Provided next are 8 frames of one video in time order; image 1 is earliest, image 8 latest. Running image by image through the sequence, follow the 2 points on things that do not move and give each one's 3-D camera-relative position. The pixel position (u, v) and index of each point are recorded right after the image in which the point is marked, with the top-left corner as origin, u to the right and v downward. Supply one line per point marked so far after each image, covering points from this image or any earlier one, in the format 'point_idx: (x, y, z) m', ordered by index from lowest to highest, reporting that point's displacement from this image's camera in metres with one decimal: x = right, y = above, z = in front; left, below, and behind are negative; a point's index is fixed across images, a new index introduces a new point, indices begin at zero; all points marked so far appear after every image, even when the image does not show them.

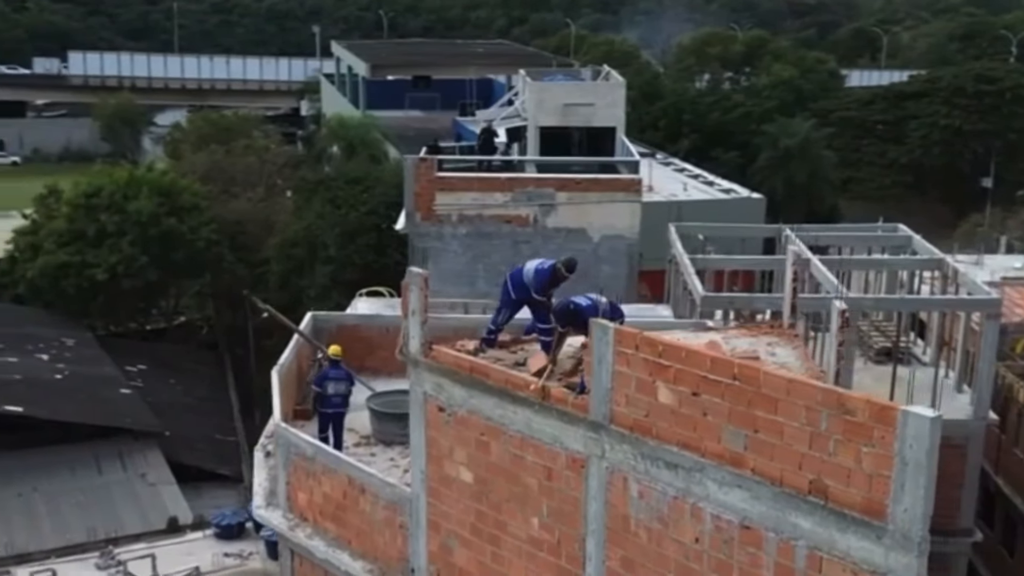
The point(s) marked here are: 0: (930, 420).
0: (+1.5, -0.5, +4.7) m
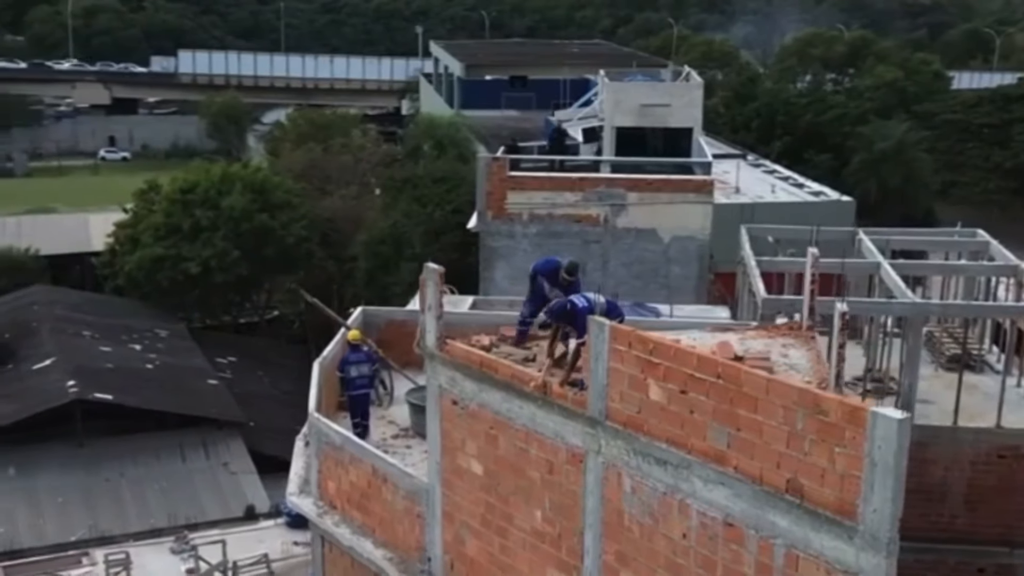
0: (+1.4, -0.5, +4.7) m
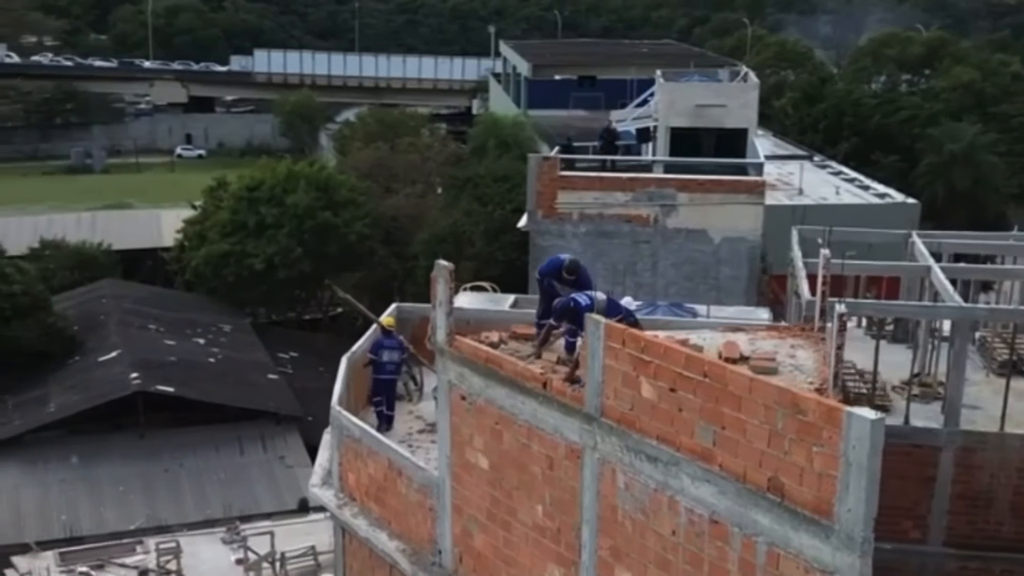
0: (+1.3, -0.5, +4.8) m
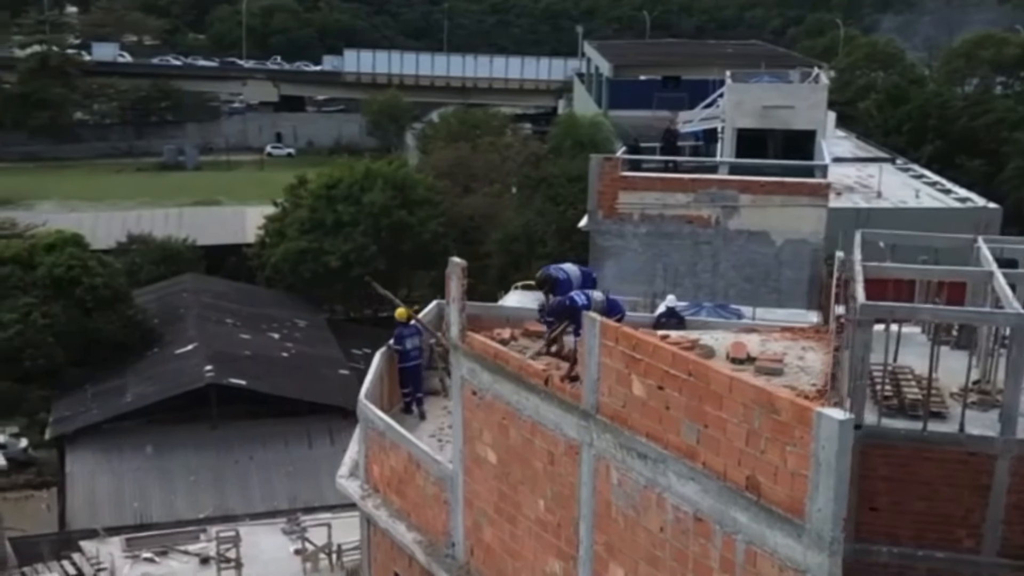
0: (+1.2, -0.5, +4.8) m
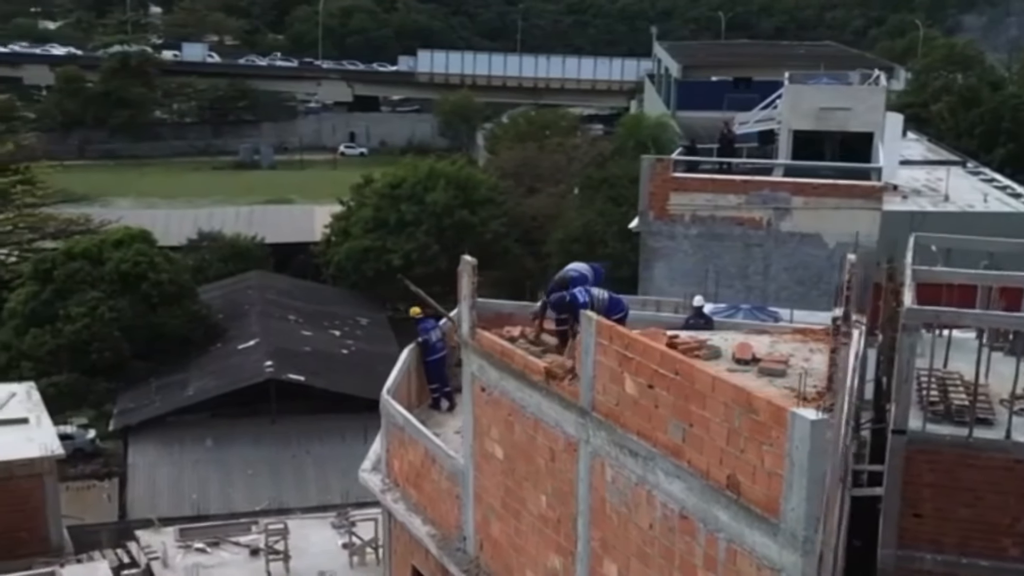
0: (+1.1, -0.5, +4.8) m
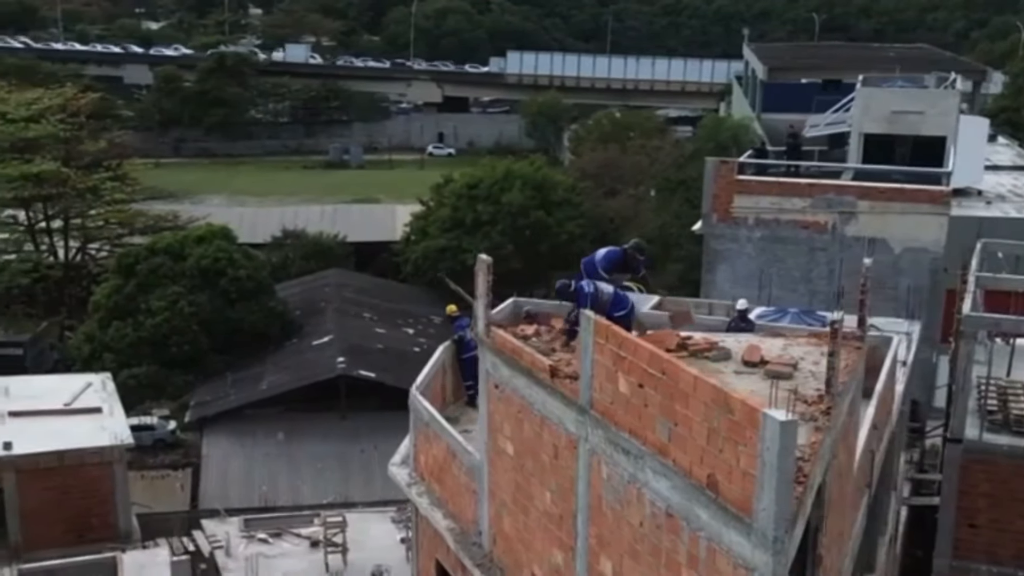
0: (+1.0, -0.5, +4.8) m
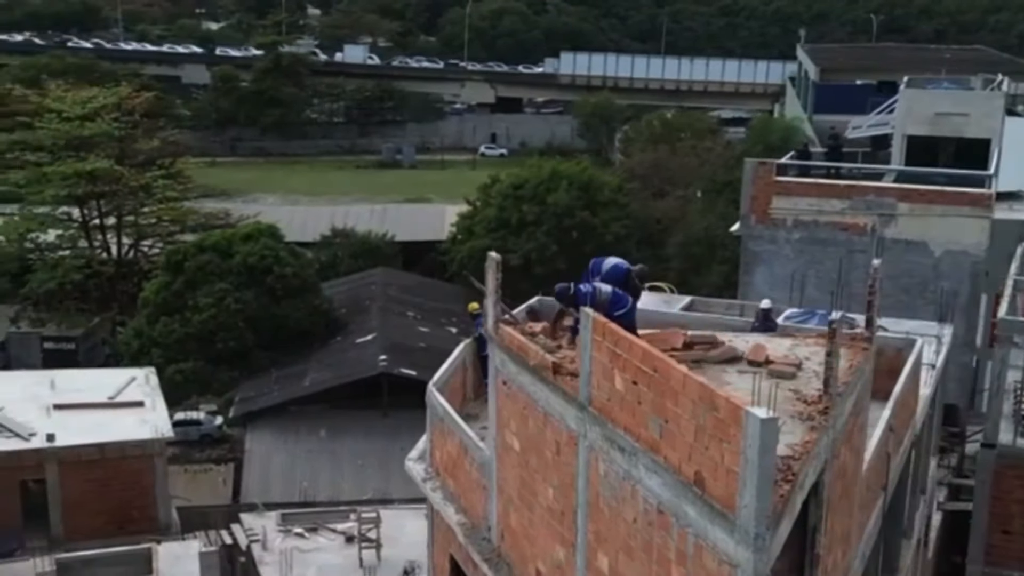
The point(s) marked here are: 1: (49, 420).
0: (+0.9, -0.5, +4.9) m
1: (-6.9, -2.0, +19.2) m
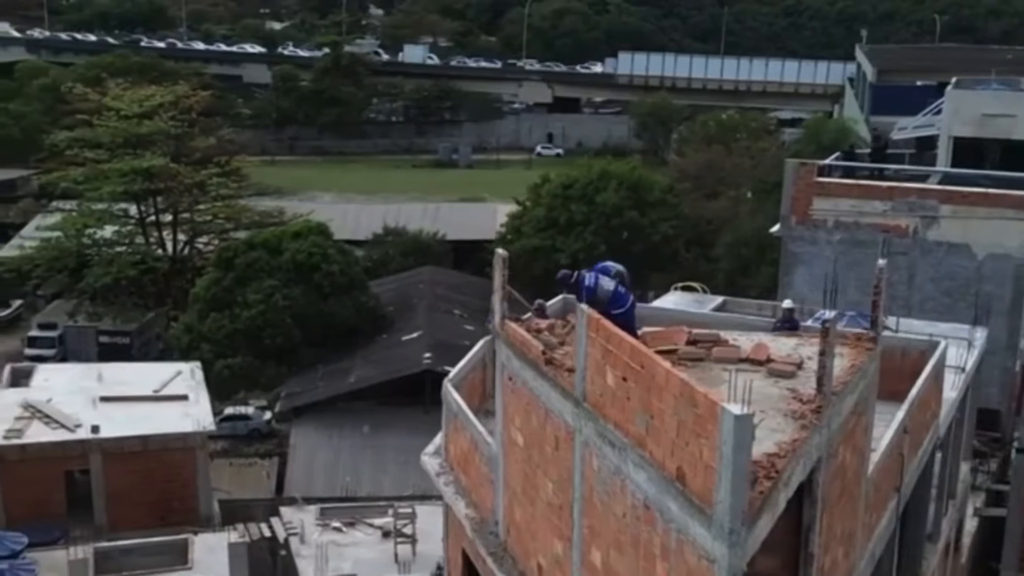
0: (+0.8, -0.5, +4.9) m
1: (-6.3, -1.9, +19.6) m
